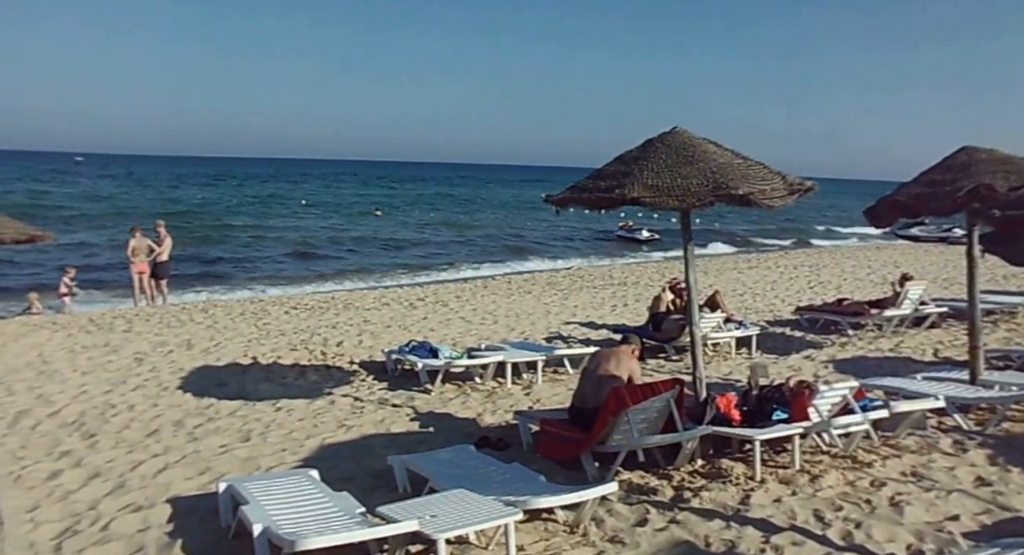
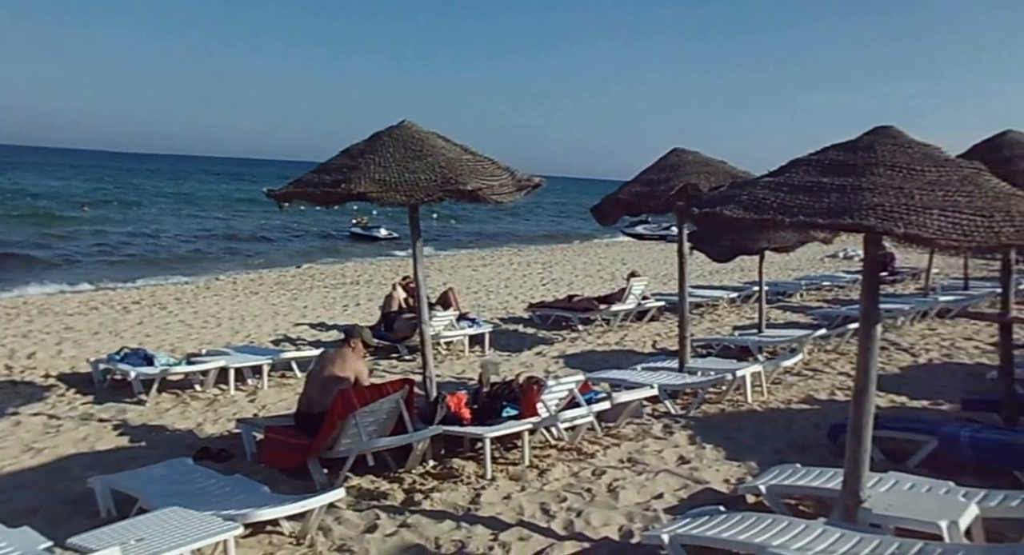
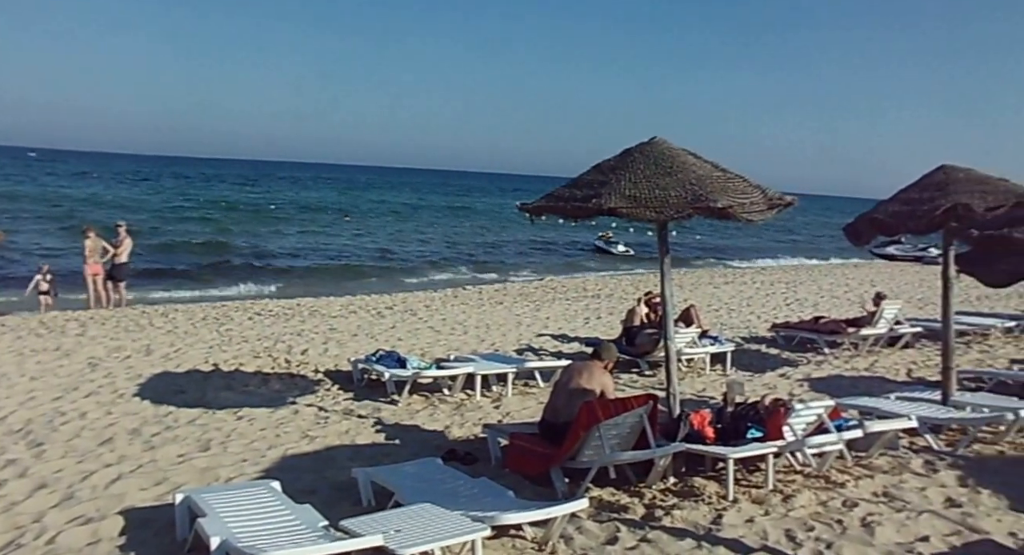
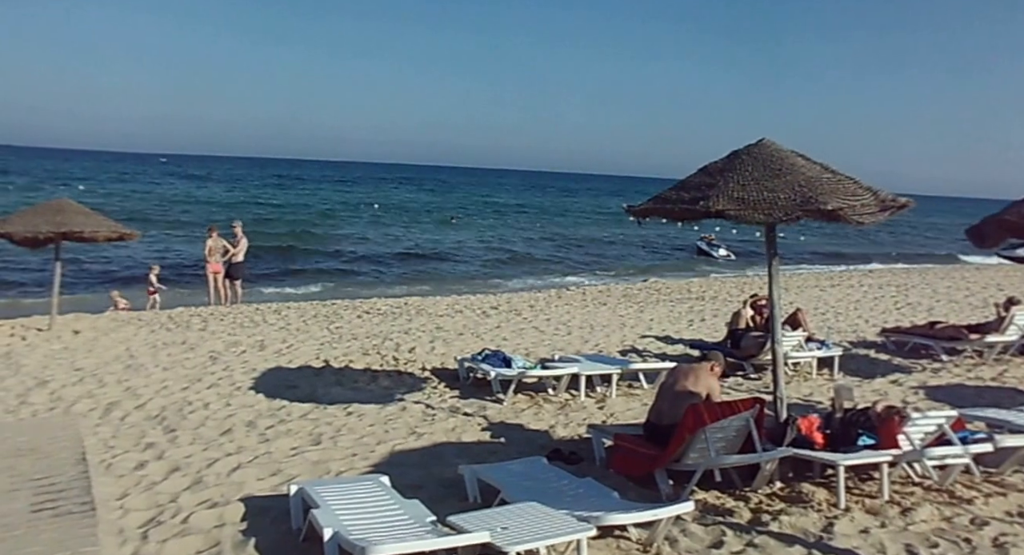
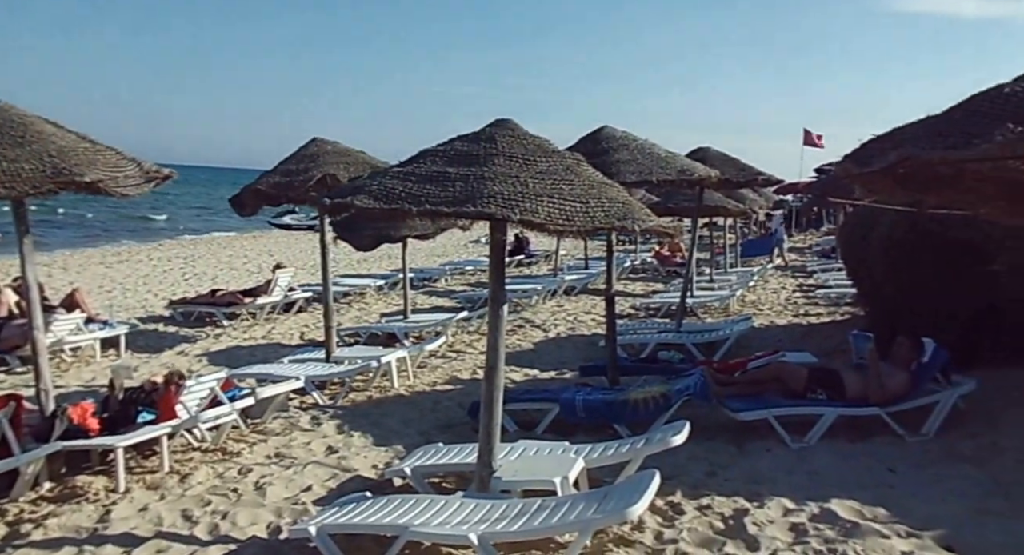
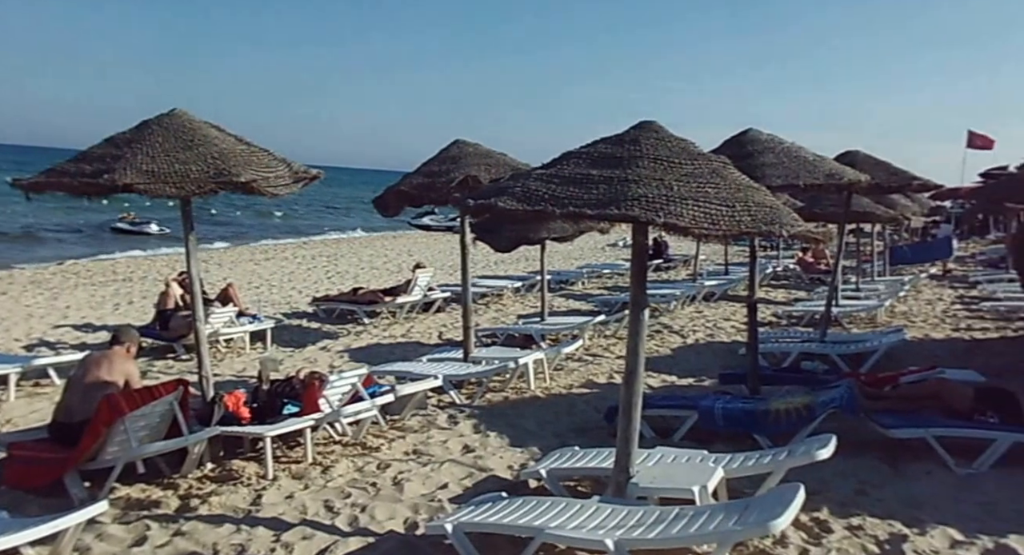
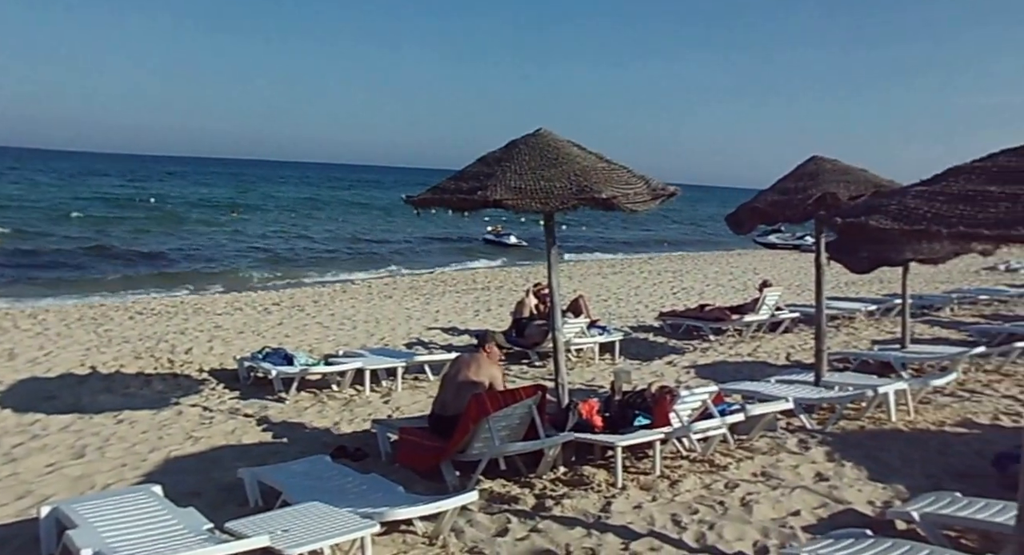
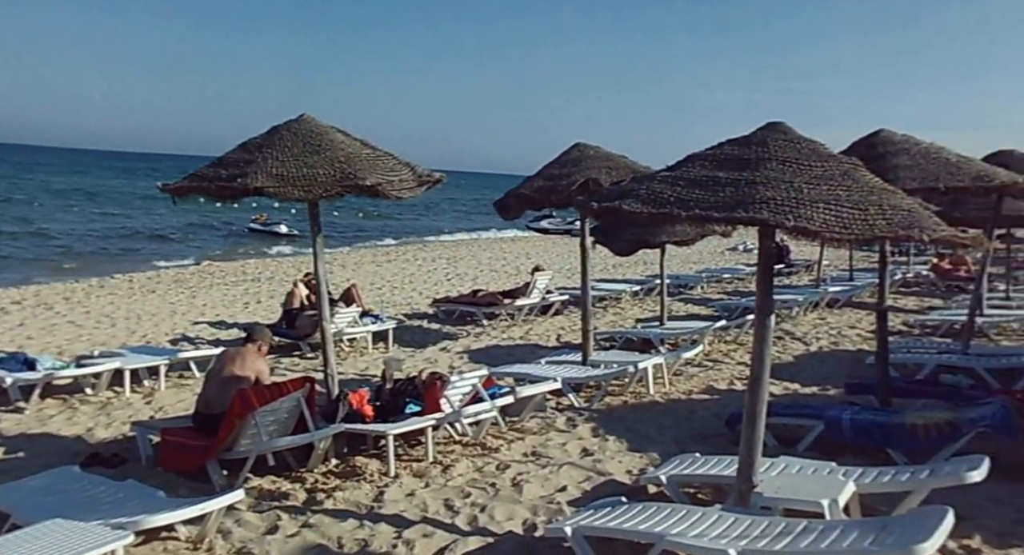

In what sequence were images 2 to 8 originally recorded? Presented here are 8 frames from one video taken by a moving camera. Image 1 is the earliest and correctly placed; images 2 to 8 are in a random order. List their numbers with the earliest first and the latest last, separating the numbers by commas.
4, 3, 7, 2, 8, 6, 5
